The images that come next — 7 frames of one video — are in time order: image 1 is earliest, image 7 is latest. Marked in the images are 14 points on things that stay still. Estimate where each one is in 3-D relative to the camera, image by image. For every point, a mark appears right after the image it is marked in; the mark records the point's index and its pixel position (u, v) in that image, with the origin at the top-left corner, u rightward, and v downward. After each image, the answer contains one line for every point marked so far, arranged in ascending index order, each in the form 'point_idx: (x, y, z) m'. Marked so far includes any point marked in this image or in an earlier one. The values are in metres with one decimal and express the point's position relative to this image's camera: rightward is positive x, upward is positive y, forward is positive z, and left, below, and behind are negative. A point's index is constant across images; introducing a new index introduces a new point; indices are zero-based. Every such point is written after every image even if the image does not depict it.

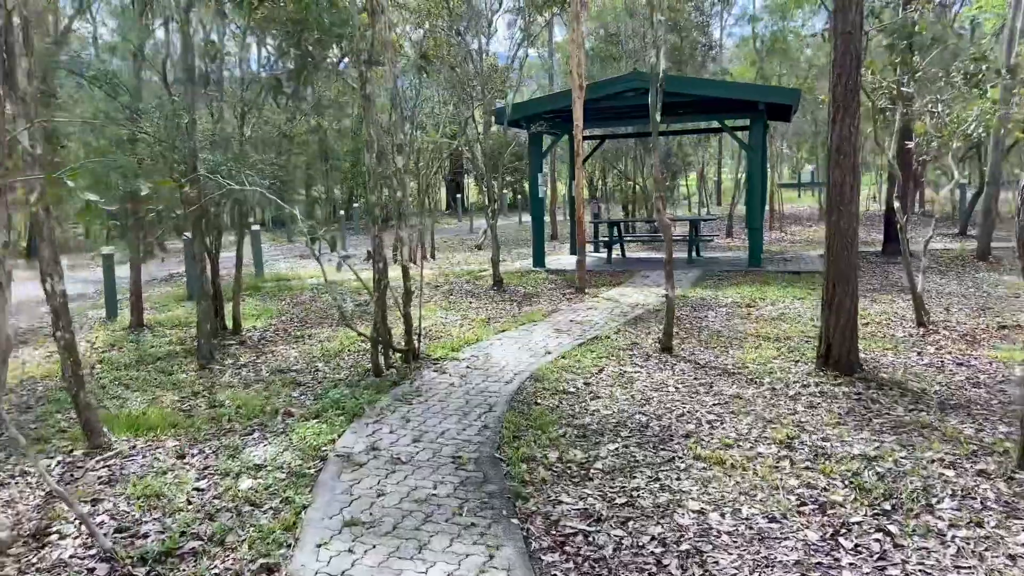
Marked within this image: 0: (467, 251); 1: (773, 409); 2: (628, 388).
0: (-0.8, +0.6, +13.5) m
1: (+1.4, -0.6, +4.1) m
2: (+0.7, -0.6, +4.7) m
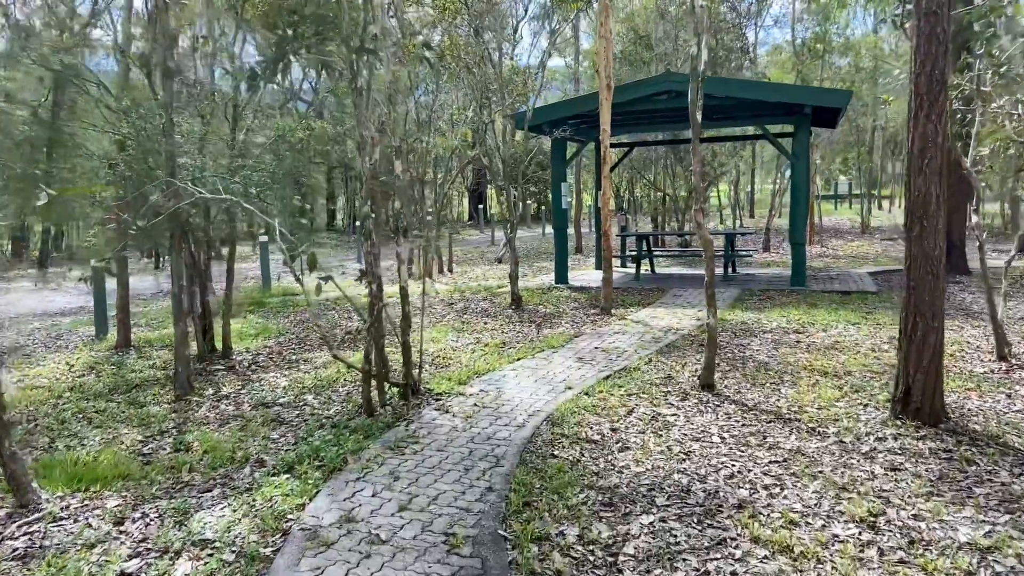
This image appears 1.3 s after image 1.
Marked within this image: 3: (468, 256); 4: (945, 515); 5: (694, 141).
0: (-0.4, +0.4, +12.8) m
1: (+1.4, -0.8, +3.4) m
2: (+0.8, -0.7, +3.9) m
3: (-0.8, +0.6, +14.0) m
4: (+1.6, -0.8, +2.9) m
5: (+1.1, +0.9, +4.6) m
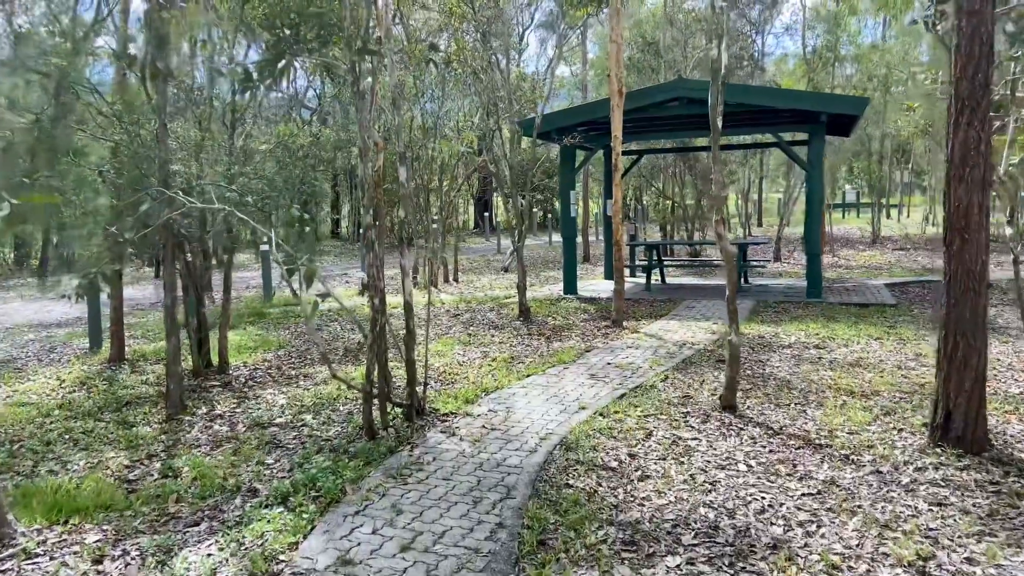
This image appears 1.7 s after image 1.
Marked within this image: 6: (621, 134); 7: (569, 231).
0: (-0.3, +0.2, +12.6) m
1: (+1.5, -0.9, +3.1) m
2: (+0.8, -0.8, +3.7) m
3: (-0.7, +0.4, +13.8) m
4: (+1.7, -0.9, +2.7) m
5: (+1.1, +0.8, +4.4) m
6: (+1.0, +1.4, +7.1) m
7: (+0.7, +0.7, +9.7) m
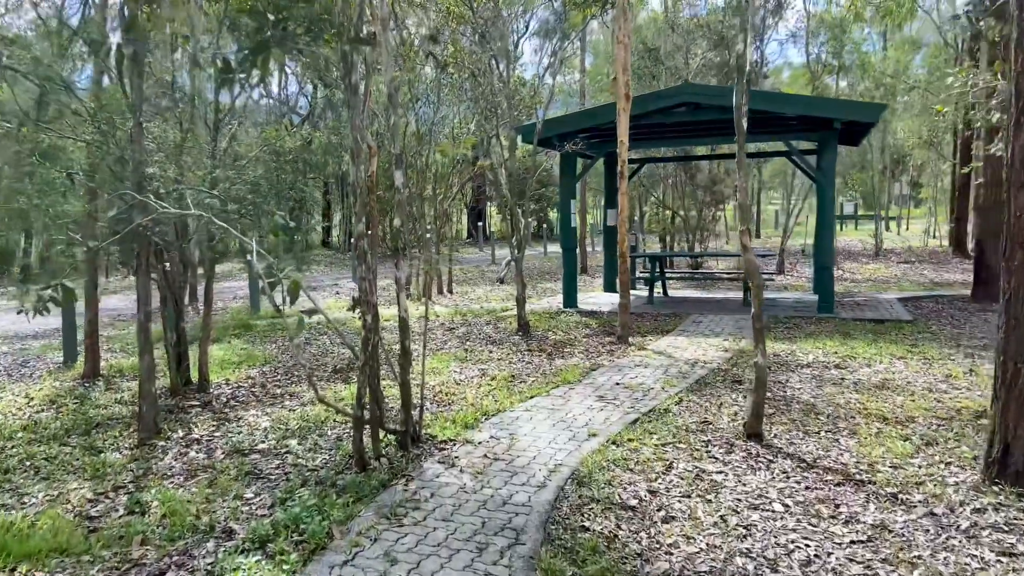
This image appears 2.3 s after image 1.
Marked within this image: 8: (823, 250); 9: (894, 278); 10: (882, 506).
0: (-0.4, 0.0, +12.2) m
1: (+1.5, -0.9, +2.7) m
2: (+0.8, -0.9, +3.3) m
3: (-0.8, +0.2, +13.4) m
4: (+1.7, -1.0, +2.3) m
5: (+1.2, +0.7, +4.0) m
6: (+1.0, +1.3, +6.8) m
7: (+0.7, +0.6, +9.3) m
8: (+3.3, +0.4, +8.3) m
9: (+5.9, +0.2, +12.1) m
10: (+1.5, -0.9, +3.1) m
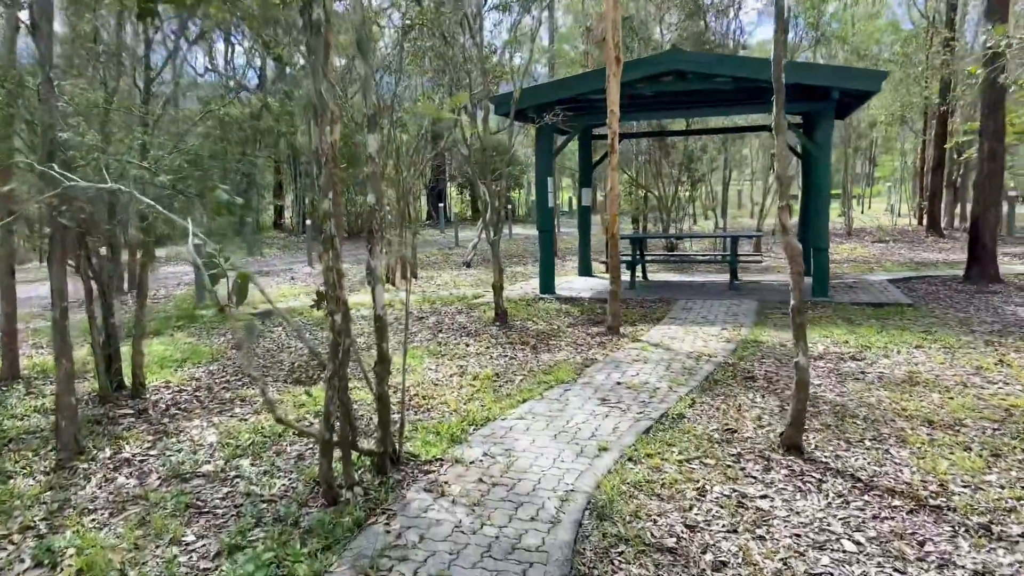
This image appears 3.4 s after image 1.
0: (-0.9, +0.3, +11.5) m
1: (+1.6, -0.9, +2.1) m
2: (+0.9, -0.9, +2.7) m
3: (-1.3, +0.5, +12.7) m
4: (+1.8, -1.0, +1.7) m
5: (+1.1, +0.7, +3.4) m
6: (+0.8, +1.4, +6.1) m
7: (+0.4, +0.7, +8.7) m
8: (+3.0, +0.6, +7.8) m
9: (+5.4, +0.4, +11.7) m
10: (+1.5, -0.8, +2.6) m
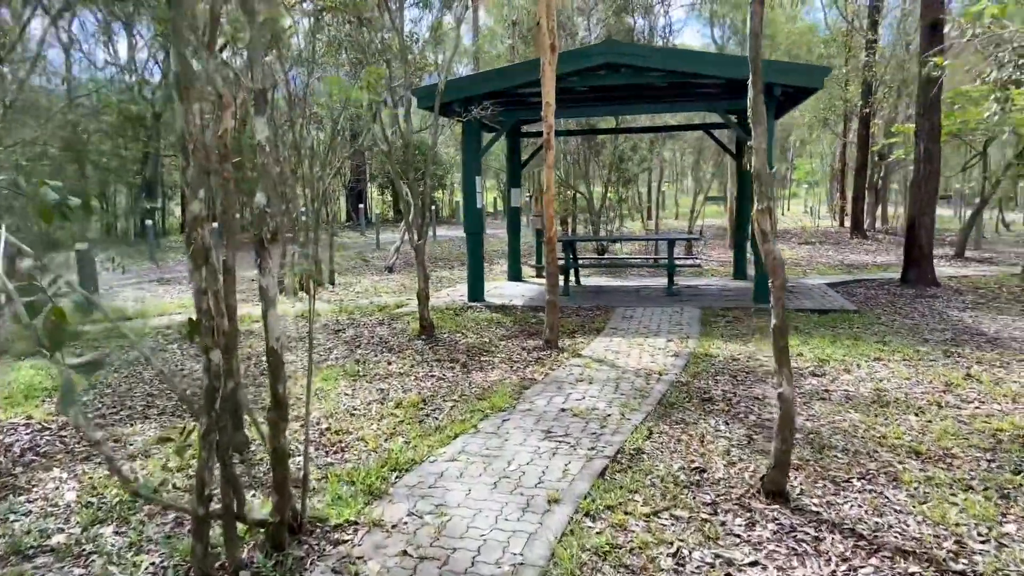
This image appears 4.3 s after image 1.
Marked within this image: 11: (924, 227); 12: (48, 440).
0: (-1.9, +0.2, +10.7) m
1: (+1.5, -1.0, +1.7) m
2: (+0.7, -0.9, +2.1) m
3: (-2.4, +0.4, +11.9) m
4: (+1.7, -1.0, +1.3) m
5: (+0.9, +0.7, +2.9) m
6: (+0.3, +1.3, +5.5) m
7: (-0.4, +0.6, +8.0) m
8: (+2.3, +0.6, +7.4) m
9: (+4.3, +0.4, +11.6) m
10: (+1.4, -0.9, +2.1) m
11: (+4.3, +0.6, +8.2) m
12: (-2.4, -0.8, +4.2) m
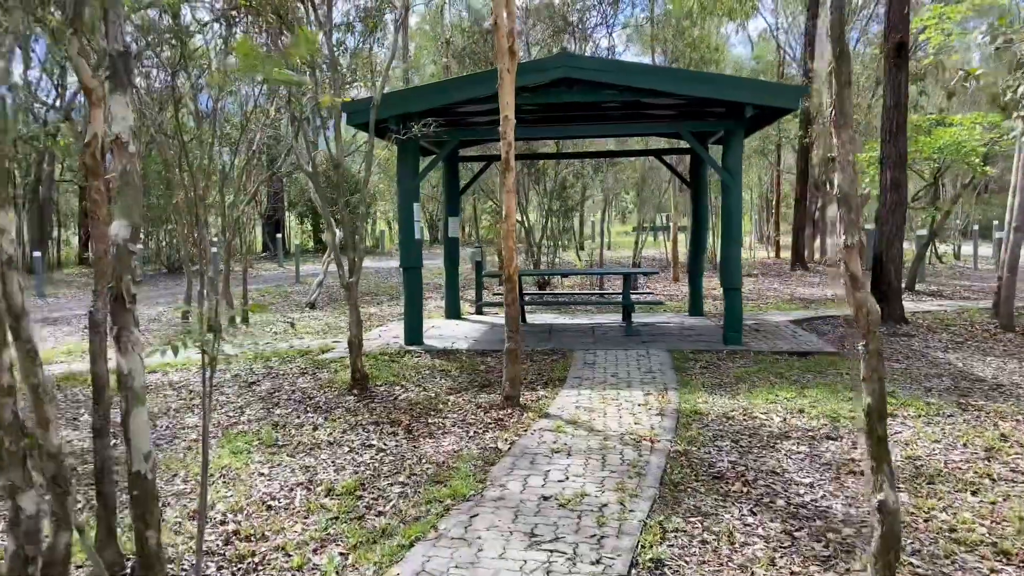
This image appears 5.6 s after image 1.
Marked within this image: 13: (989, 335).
0: (-2.7, -0.3, +9.6) m
1: (+1.6, -1.1, +0.9) m
2: (+0.8, -1.1, +1.3) m
3: (-3.3, -0.2, +10.7) m
4: (+1.9, -1.1, +0.5) m
5: (+0.9, +0.5, +2.1) m
6: (0.0, +1.0, +4.7) m
7: (-0.9, +0.3, +7.1) m
8: (+1.8, +0.2, +6.8) m
9: (+3.4, -0.1, +11.1) m
10: (+1.4, -1.0, +1.3) m
11: (+3.7, +0.3, +7.7) m
12: (-2.6, -1.0, +3.0) m
13: (+4.3, -0.5, +7.1) m
